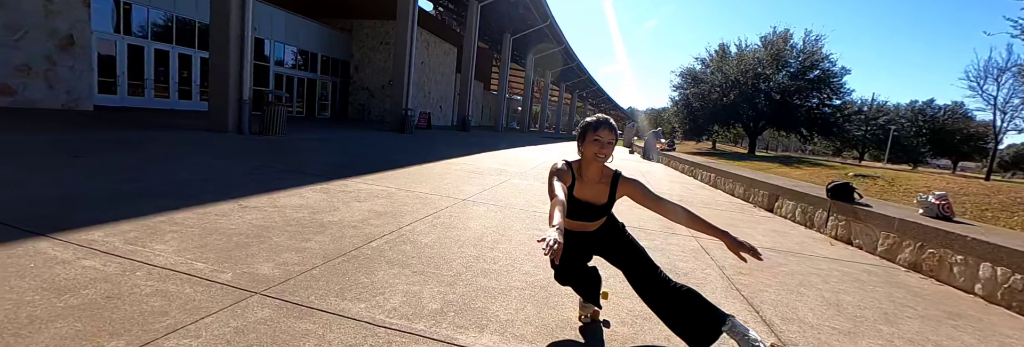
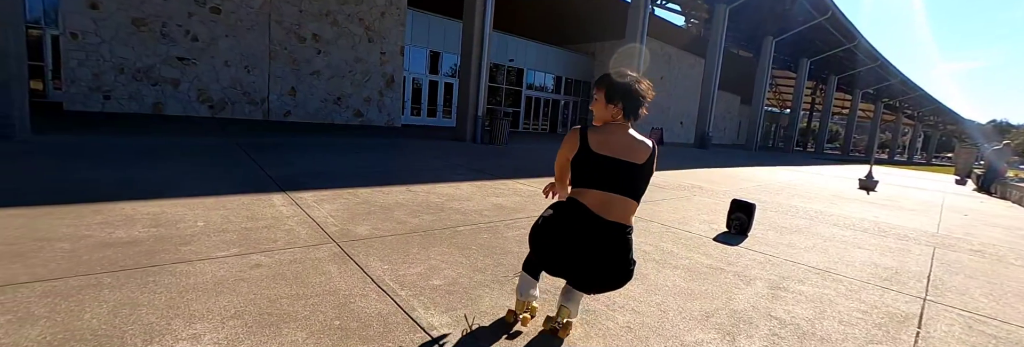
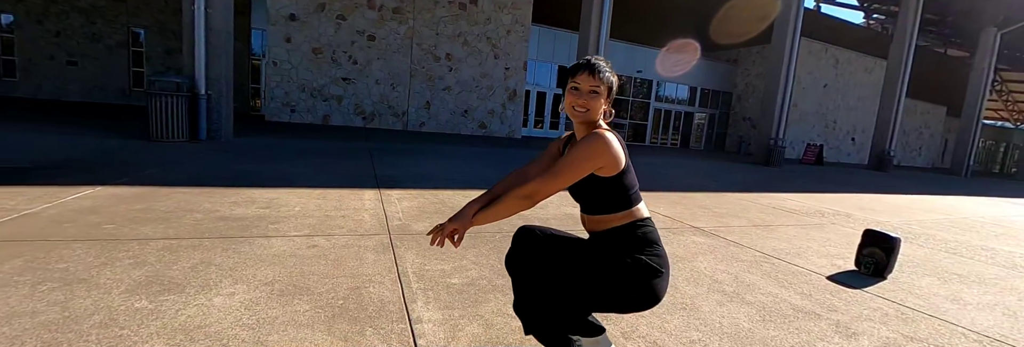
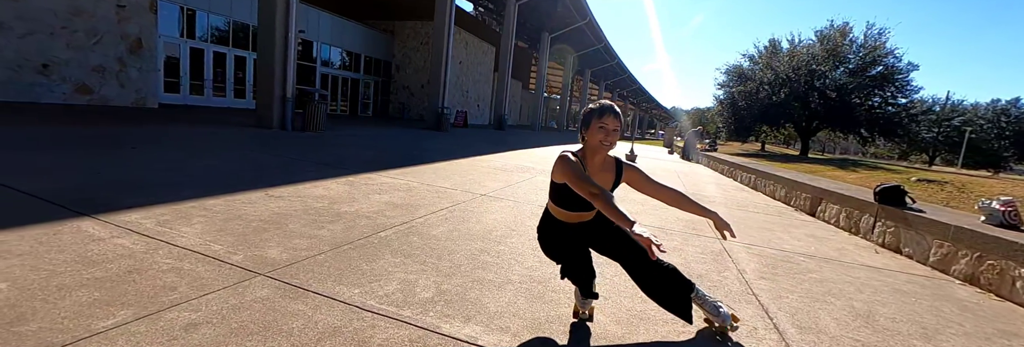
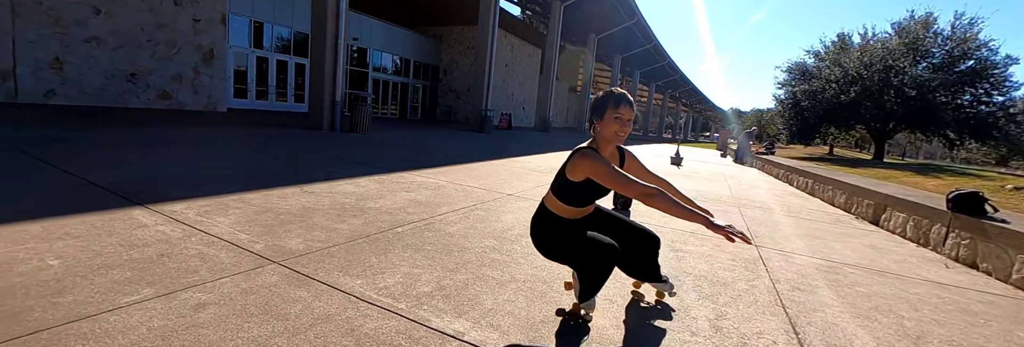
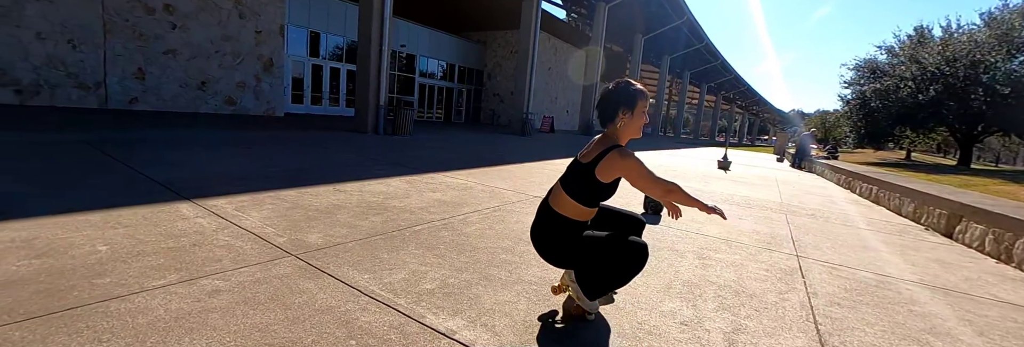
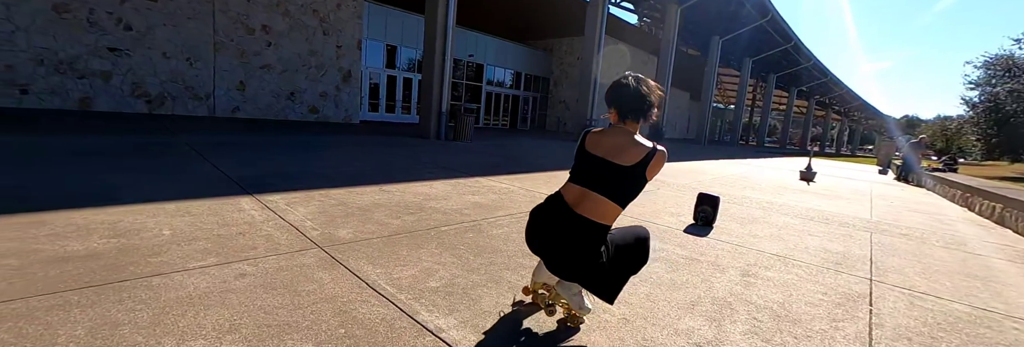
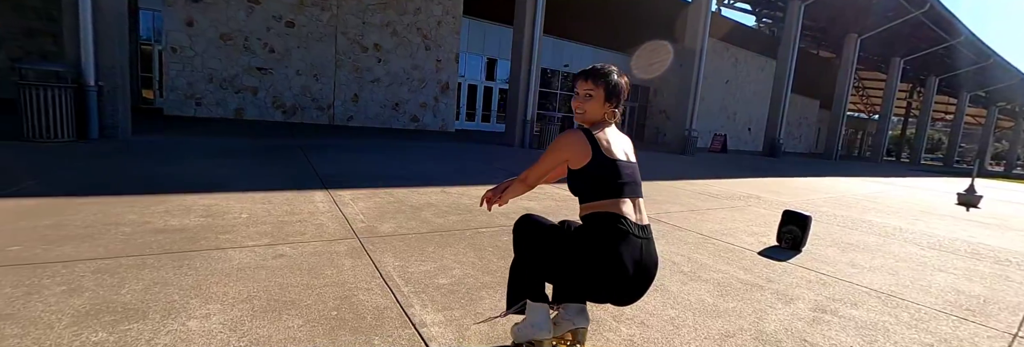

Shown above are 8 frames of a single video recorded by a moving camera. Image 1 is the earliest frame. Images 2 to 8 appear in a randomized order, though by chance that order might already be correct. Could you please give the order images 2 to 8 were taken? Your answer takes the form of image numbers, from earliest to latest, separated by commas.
4, 5, 6, 7, 2, 8, 3
